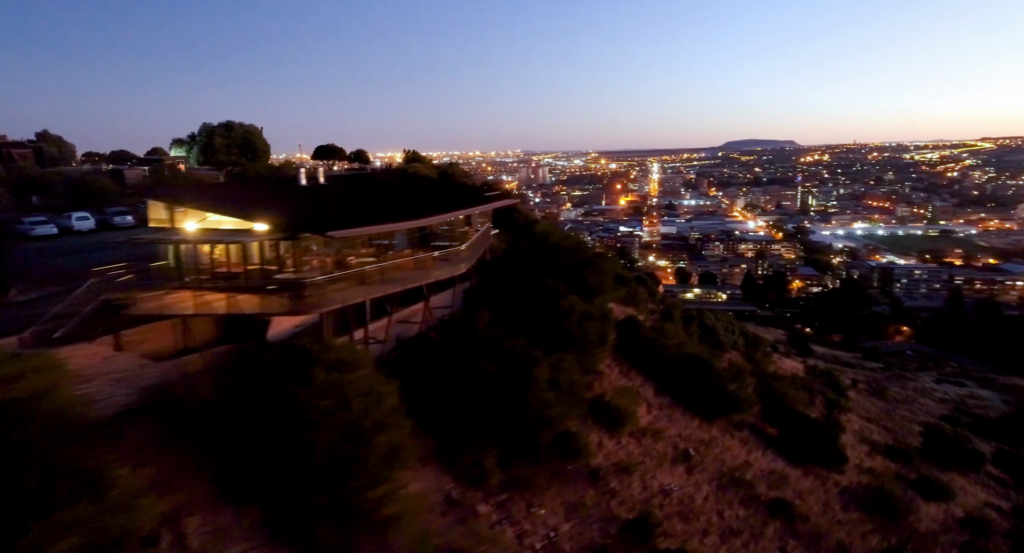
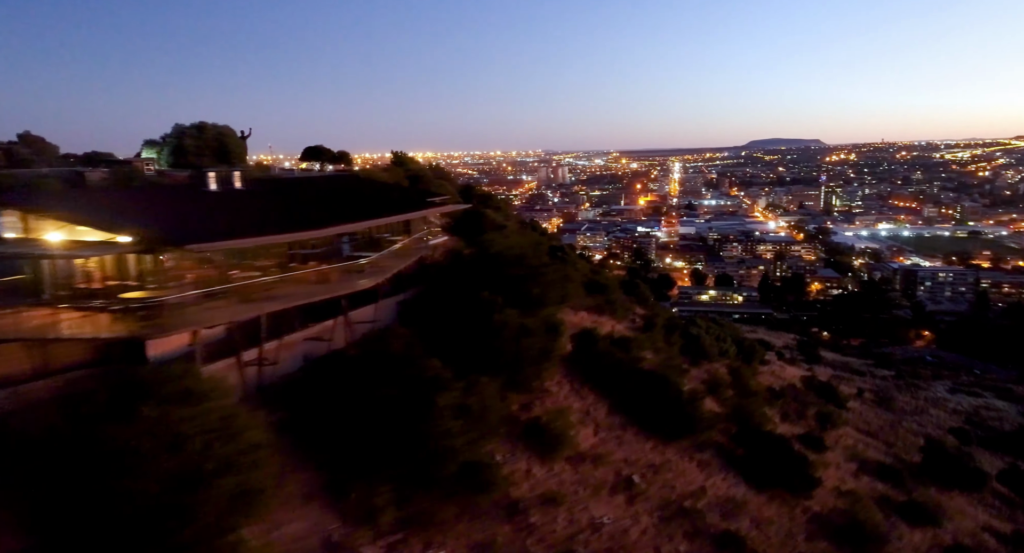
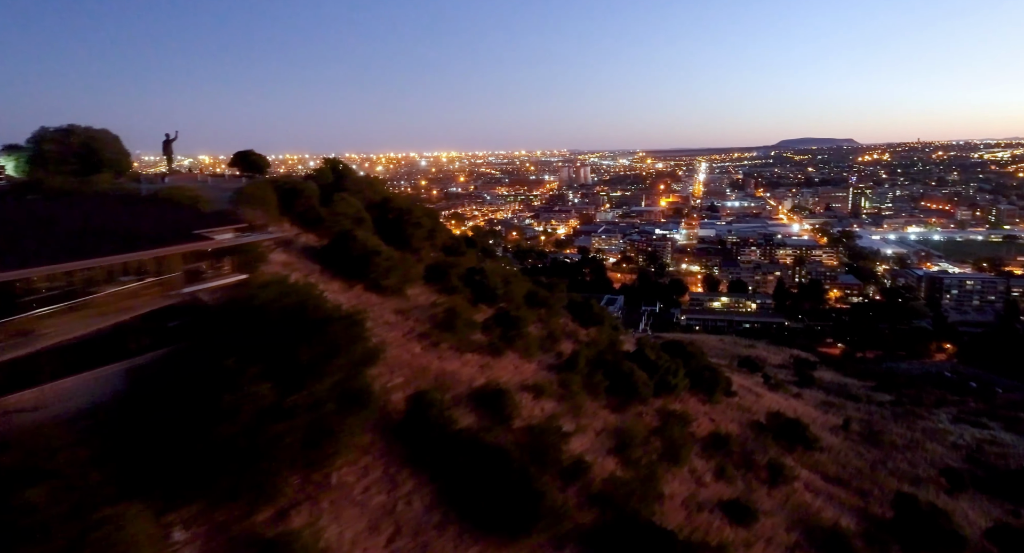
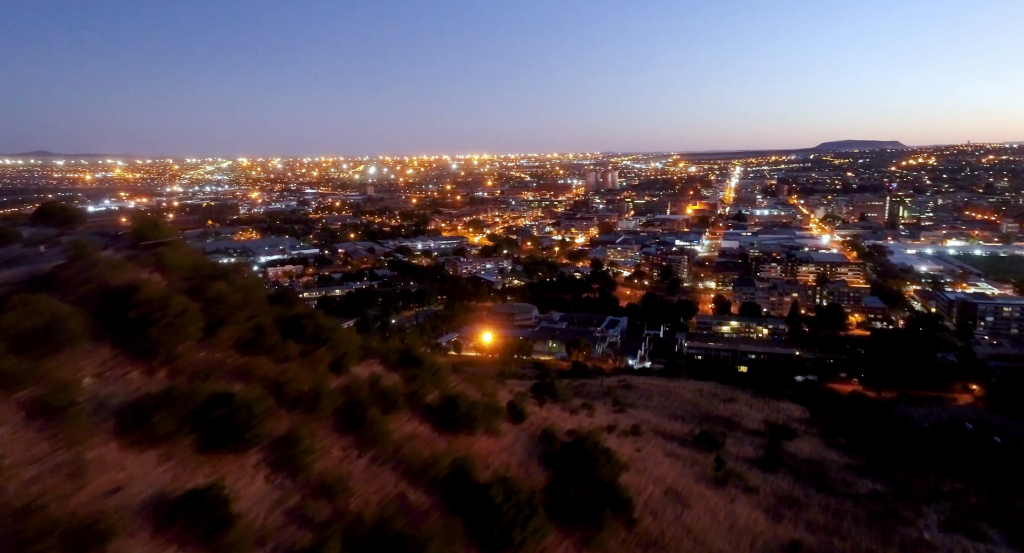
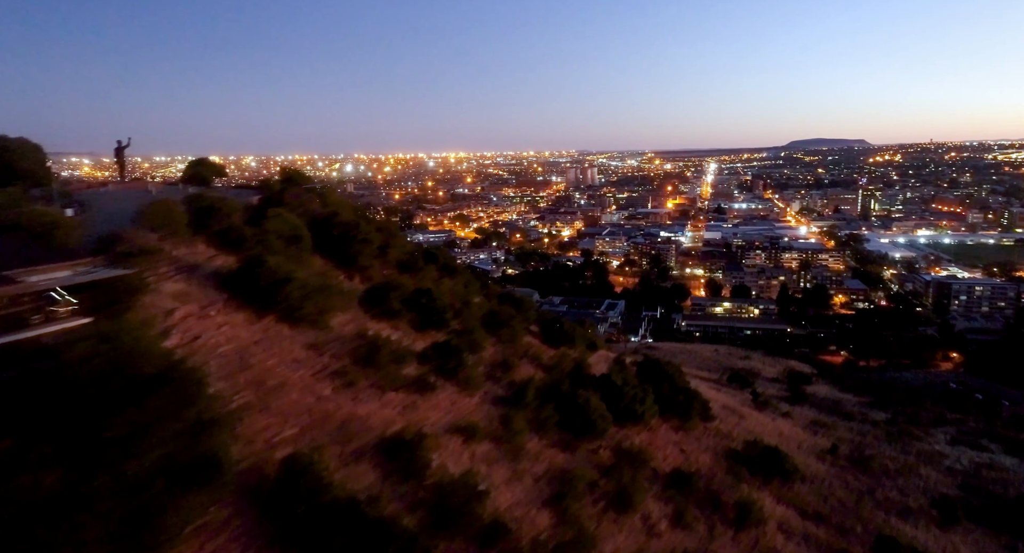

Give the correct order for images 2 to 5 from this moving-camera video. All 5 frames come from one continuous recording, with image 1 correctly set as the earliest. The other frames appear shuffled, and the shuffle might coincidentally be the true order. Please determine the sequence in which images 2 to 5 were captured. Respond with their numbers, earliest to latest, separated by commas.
2, 3, 5, 4
